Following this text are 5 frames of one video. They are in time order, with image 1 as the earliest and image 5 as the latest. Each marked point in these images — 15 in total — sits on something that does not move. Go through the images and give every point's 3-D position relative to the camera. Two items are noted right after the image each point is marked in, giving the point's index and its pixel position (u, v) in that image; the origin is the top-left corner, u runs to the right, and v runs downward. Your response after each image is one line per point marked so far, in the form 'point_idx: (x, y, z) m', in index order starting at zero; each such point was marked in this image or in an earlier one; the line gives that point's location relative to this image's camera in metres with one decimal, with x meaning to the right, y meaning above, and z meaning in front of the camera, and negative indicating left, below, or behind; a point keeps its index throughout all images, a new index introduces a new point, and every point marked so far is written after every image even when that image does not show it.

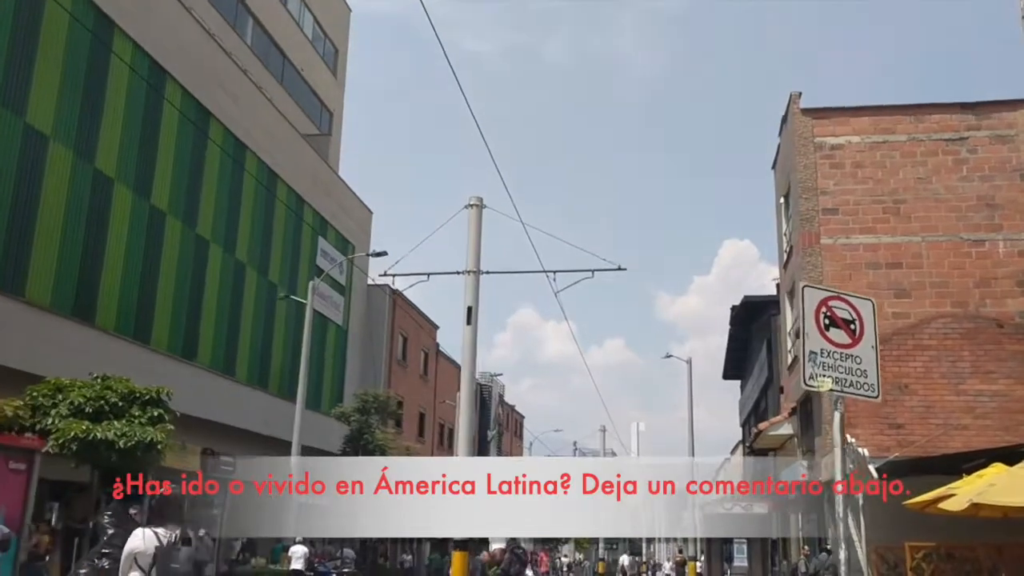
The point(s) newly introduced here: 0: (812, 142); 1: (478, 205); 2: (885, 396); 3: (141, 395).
0: (+6.0, +2.9, +18.9) m
1: (-0.6, +1.4, +15.9) m
2: (+6.7, -1.9, +17.0) m
3: (-5.7, -1.6, +14.4) m
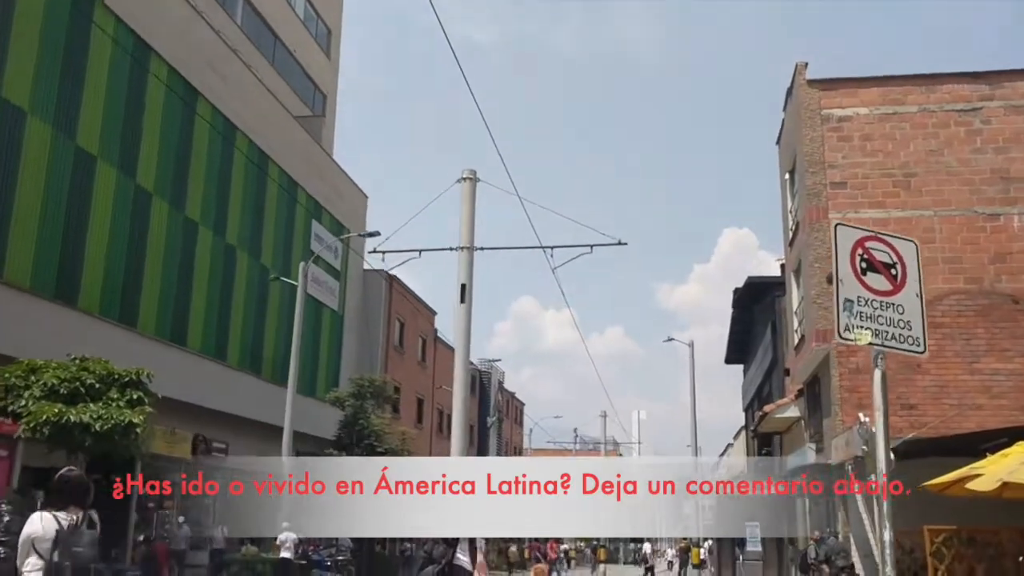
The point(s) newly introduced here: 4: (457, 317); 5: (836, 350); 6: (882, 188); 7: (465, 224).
0: (+5.9, +3.4, +18.2) m
1: (-0.7, +1.8, +15.2) m
2: (+6.7, -1.5, +16.4) m
3: (-5.7, -1.3, +13.8) m
4: (-0.7, -0.5, +14.2) m
5: (+5.8, -1.1, +16.9) m
6: (+6.9, +1.9, +17.6) m
7: (-0.7, +1.0, +14.8) m
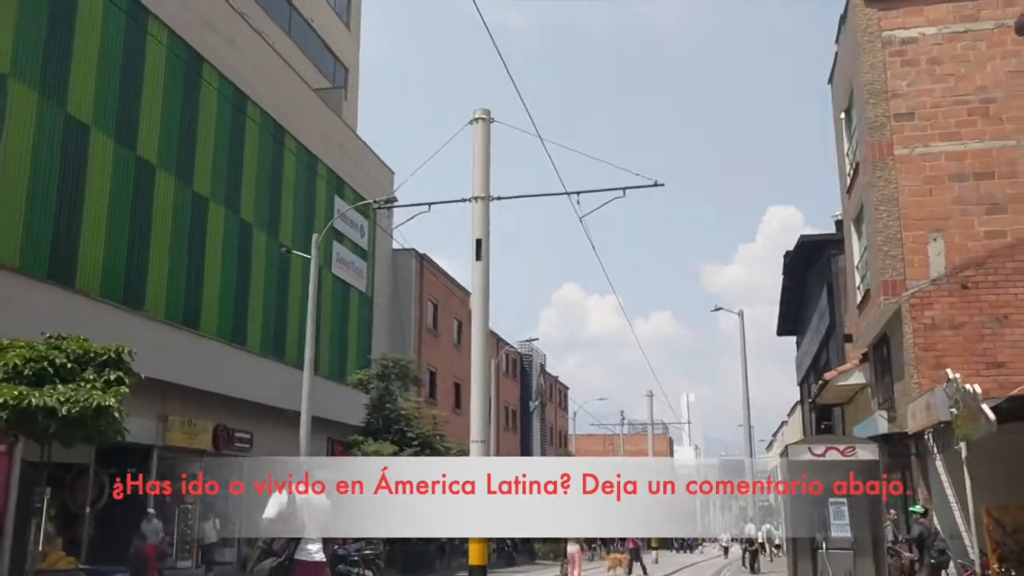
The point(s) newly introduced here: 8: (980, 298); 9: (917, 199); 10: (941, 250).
0: (+6.3, +4.3, +16.1) m
1: (-0.4, +2.4, +13.5) m
2: (+7.1, -0.6, +14.3) m
3: (-5.4, -0.9, +12.3) m
4: (-0.4, +0.1, +12.5) m
5: (+6.2, -0.2, +14.8) m
6: (+7.3, +2.8, +15.4) m
7: (-0.5, +1.6, +13.1) m
8: (+7.2, -0.2, +14.5) m
9: (+6.6, +1.4, +15.3) m
10: (+6.8, +0.6, +15.0) m
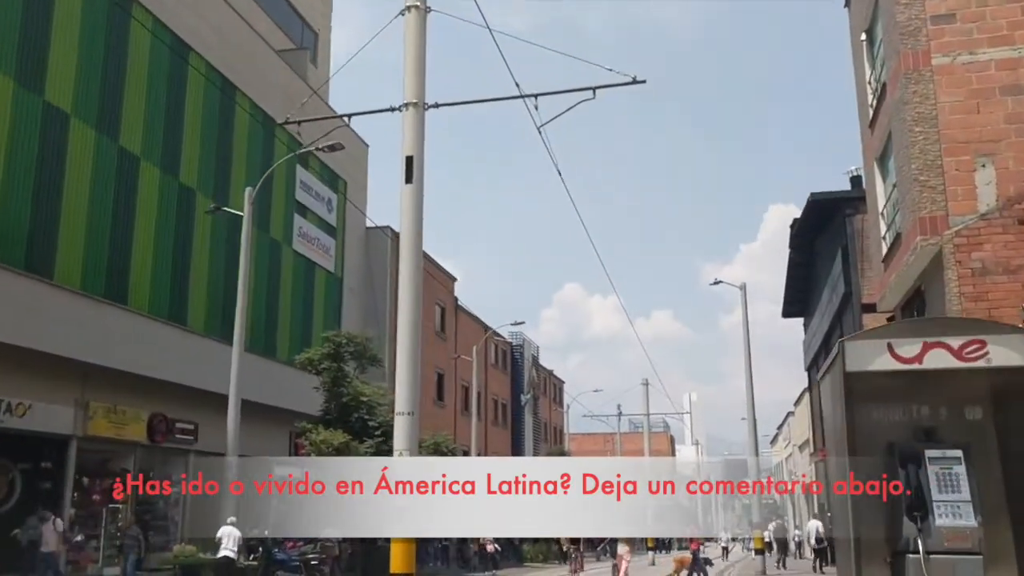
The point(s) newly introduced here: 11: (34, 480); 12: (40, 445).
0: (+5.6, +5.1, +13.2) m
1: (-1.1, +3.2, +10.6) m
2: (+6.4, +0.2, +11.4) m
3: (-6.1, -0.2, +9.4) m
4: (-1.1, +0.9, +9.6) m
5: (+5.6, +0.6, +12.0) m
6: (+6.6, +3.6, +12.6) m
7: (-1.1, +2.4, +10.2) m
8: (+6.6, +0.7, +11.7) m
9: (+5.9, +2.3, +12.4) m
10: (+6.2, +1.4, +12.1) m
11: (-9.6, -3.9, +19.1) m
12: (-9.6, -3.2, +19.2) m
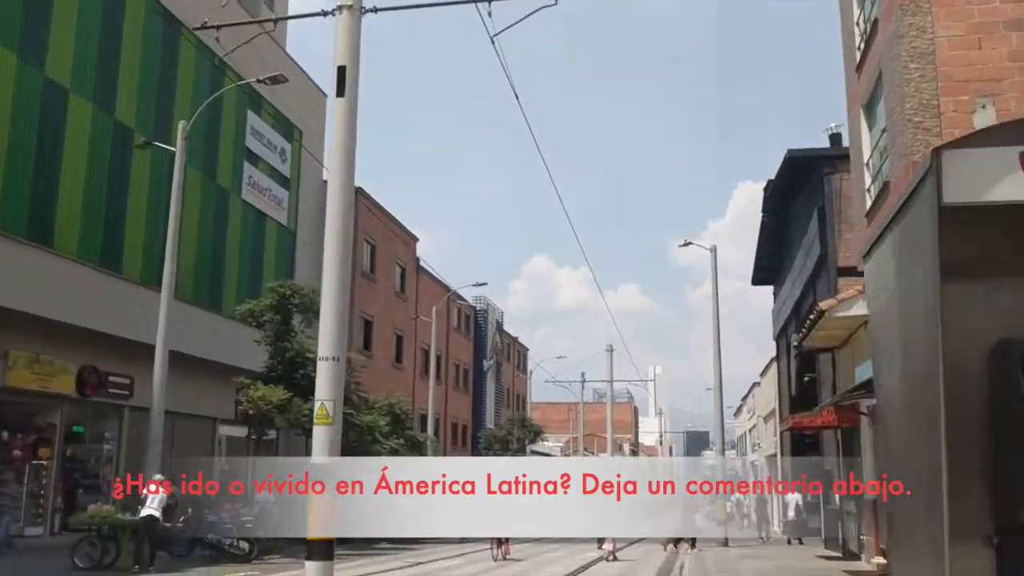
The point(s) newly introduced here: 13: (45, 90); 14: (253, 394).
0: (+5.1, +5.7, +12.0) m
1: (-1.5, +3.8, +9.2) m
2: (+5.9, +0.7, +10.4) m
3: (-6.6, +0.6, +8.0) m
4: (-1.6, +1.5, +8.3) m
5: (+5.0, +1.1, +10.9) m
6: (+6.1, +4.1, +11.4) m
7: (-1.6, +3.0, +8.8) m
8: (+6.0, +1.2, +10.6) m
9: (+5.4, +2.8, +11.3) m
10: (+5.6, +2.0, +11.0) m
11: (-10.6, -2.7, +17.6) m
12: (-10.5, -2.0, +17.7) m
13: (-9.3, +3.9, +18.7) m
14: (-5.2, -2.2, +19.1) m
